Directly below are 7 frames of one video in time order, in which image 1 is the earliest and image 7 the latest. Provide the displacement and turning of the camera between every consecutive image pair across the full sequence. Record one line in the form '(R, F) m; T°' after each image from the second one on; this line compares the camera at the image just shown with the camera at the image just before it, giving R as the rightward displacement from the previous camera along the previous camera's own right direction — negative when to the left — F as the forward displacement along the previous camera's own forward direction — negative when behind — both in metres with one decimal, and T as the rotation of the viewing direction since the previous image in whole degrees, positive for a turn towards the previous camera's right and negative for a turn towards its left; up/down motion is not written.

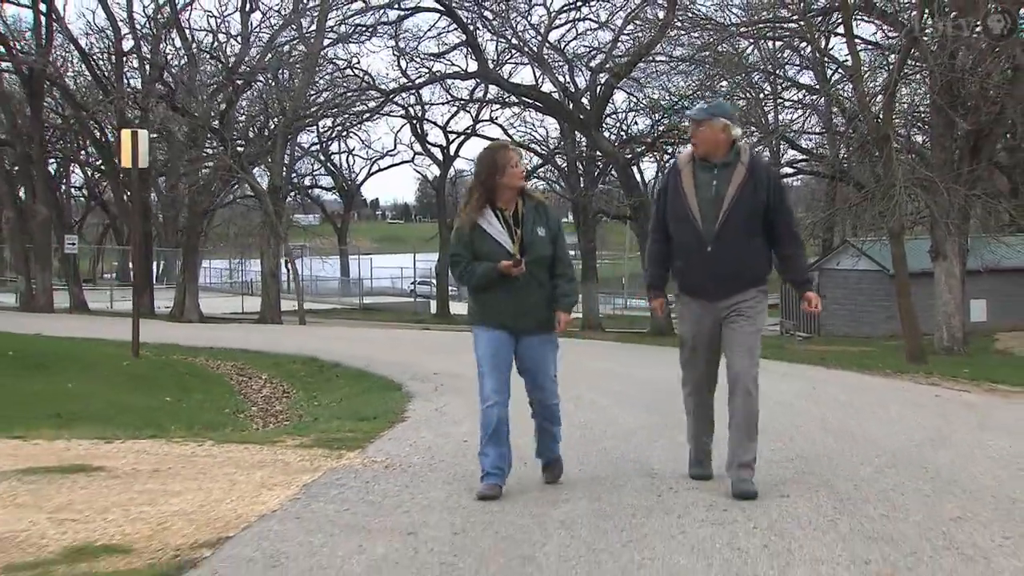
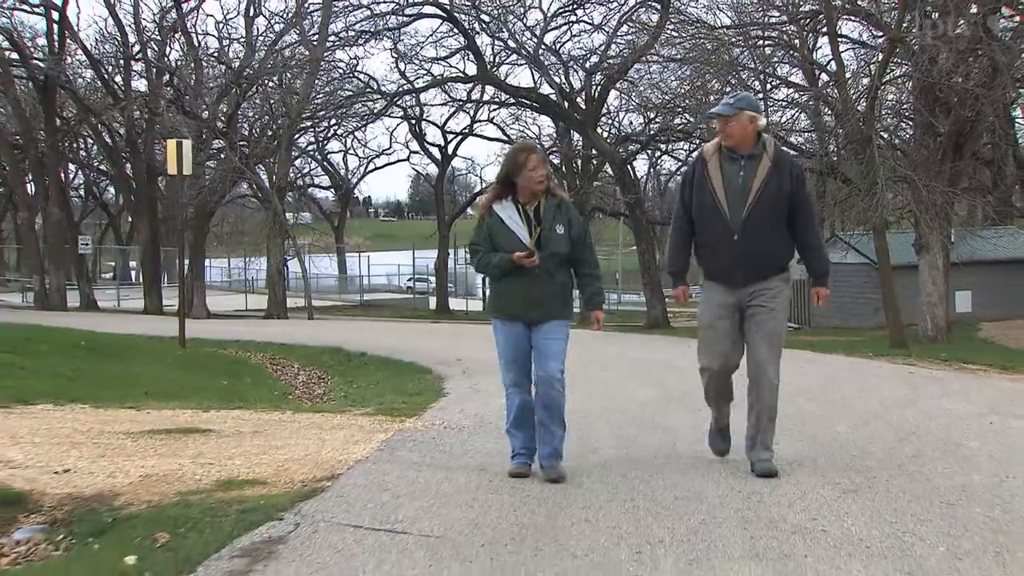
(-0.3, -1.4) m; 0°
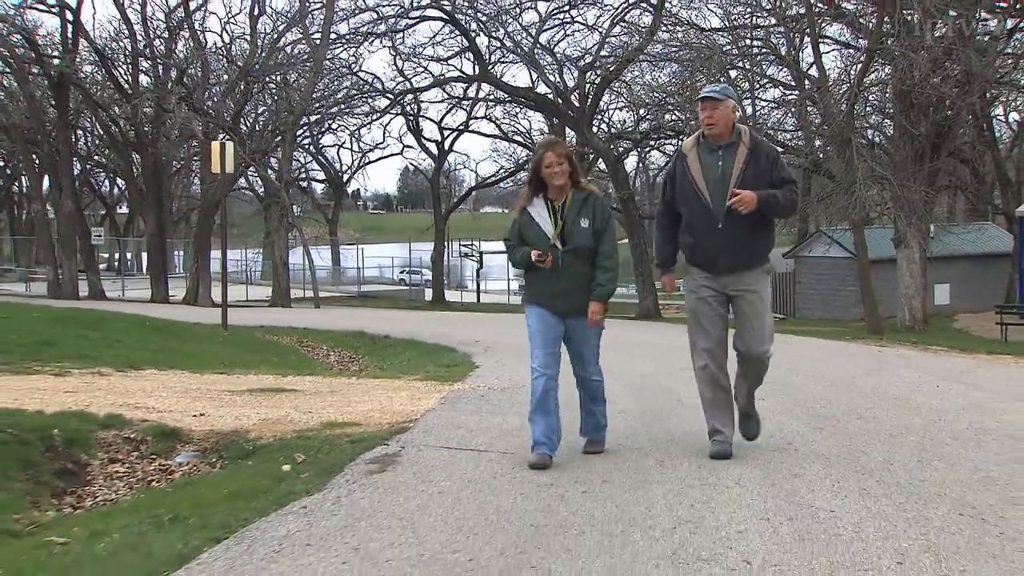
(-0.4, -1.7) m; +1°
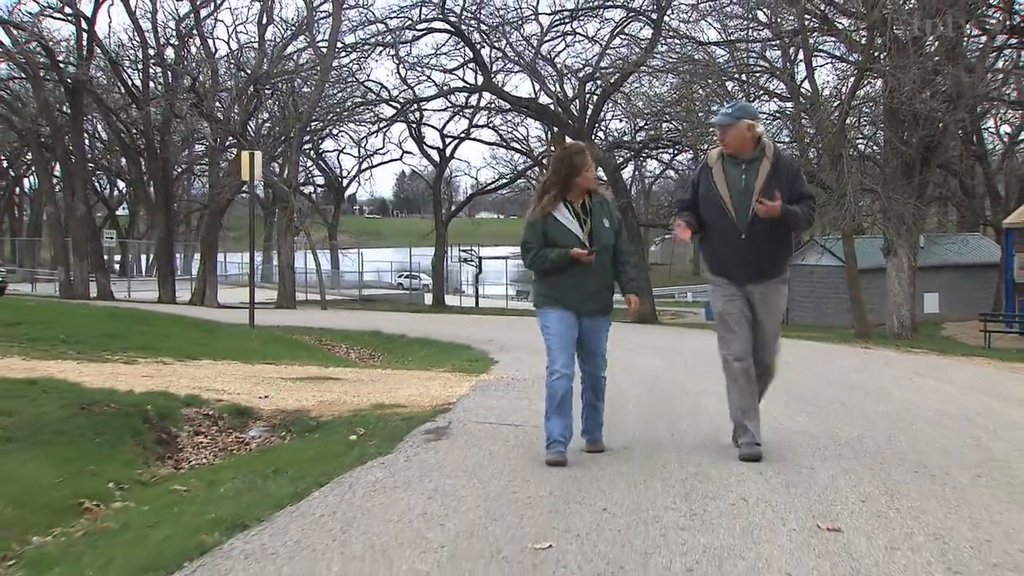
(-0.3, -1.2) m; 0°
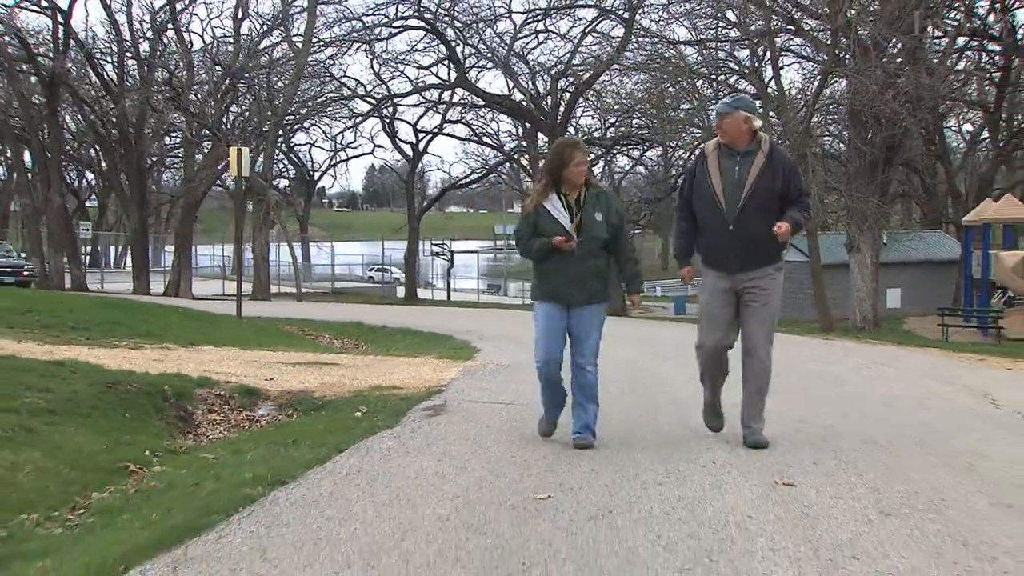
(-0.2, -0.8) m; +2°
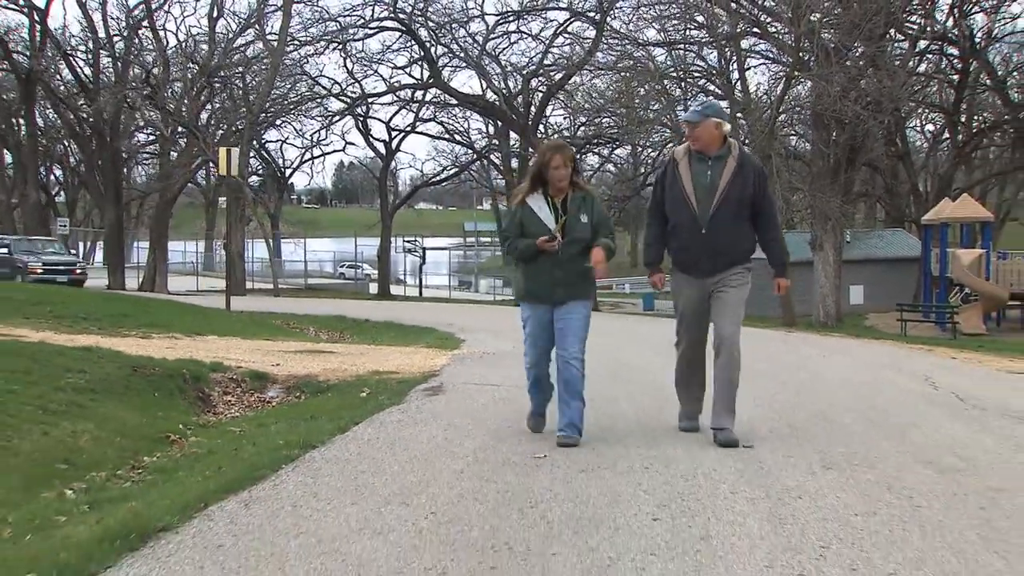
(-0.2, -0.9) m; +2°
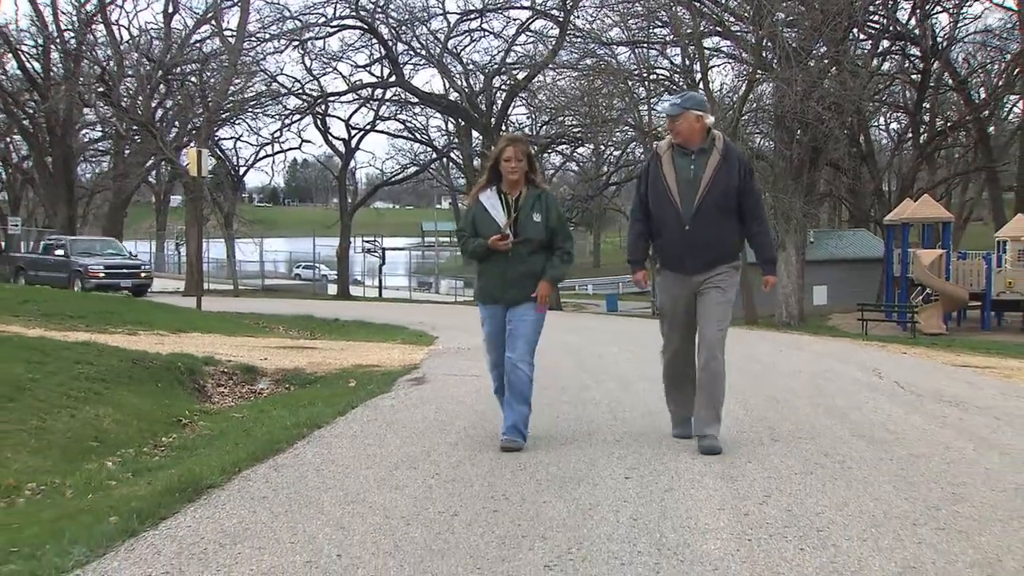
(-0.2, -0.8) m; +2°
